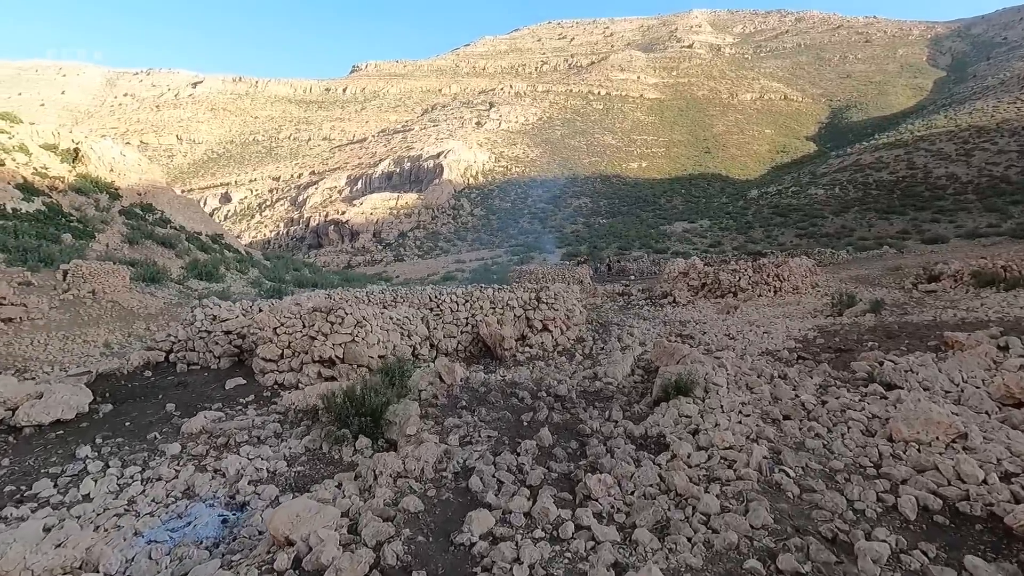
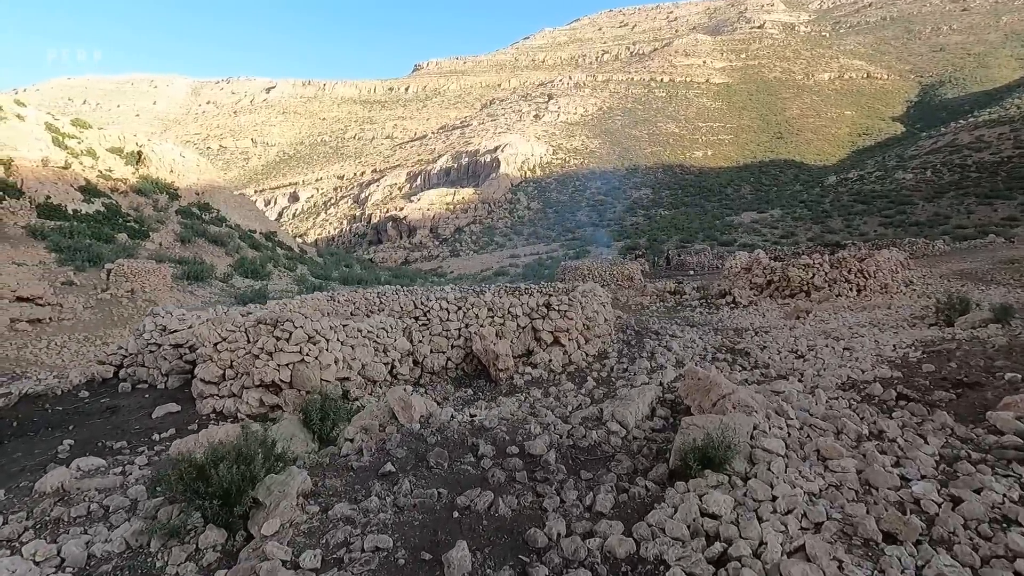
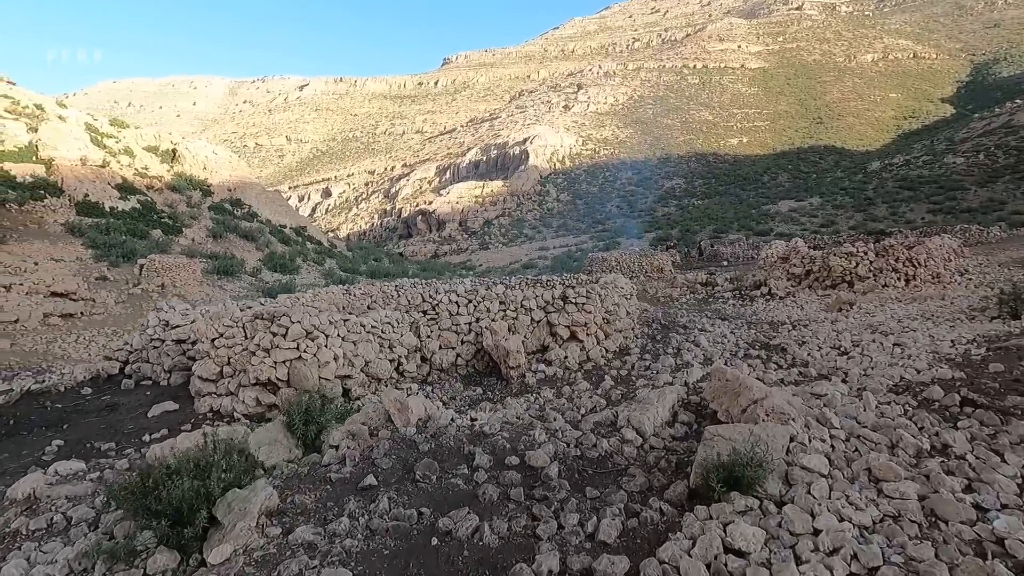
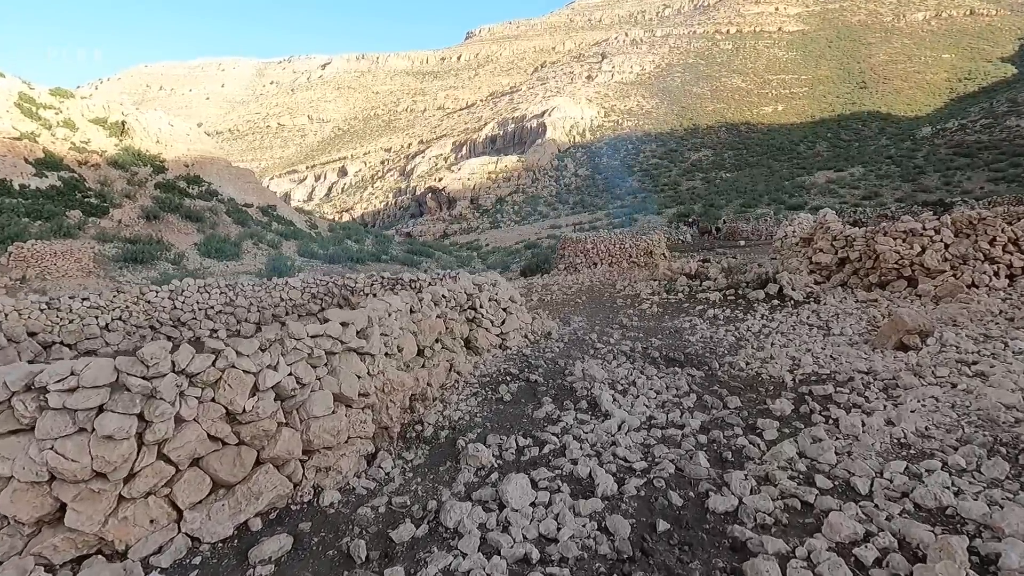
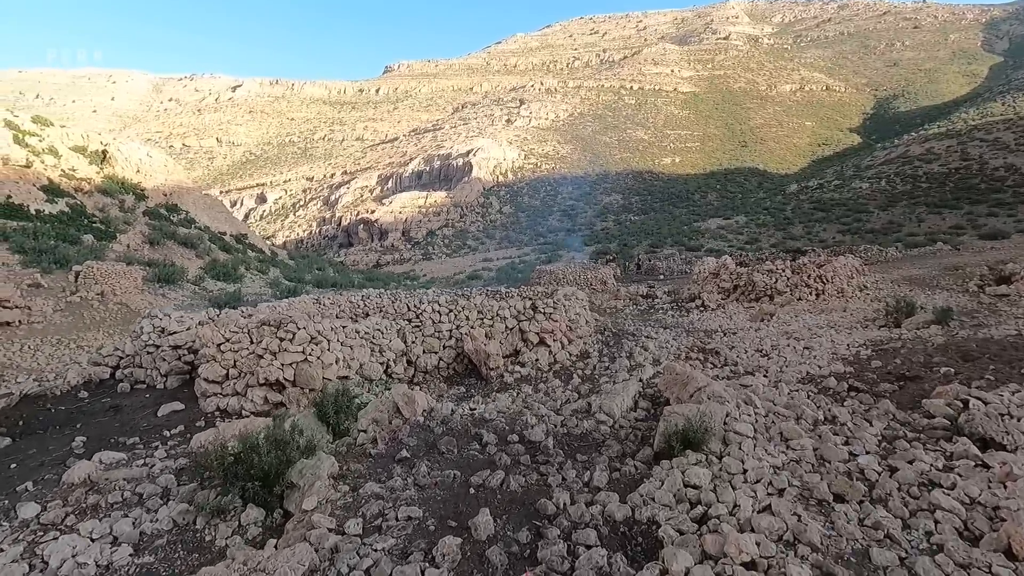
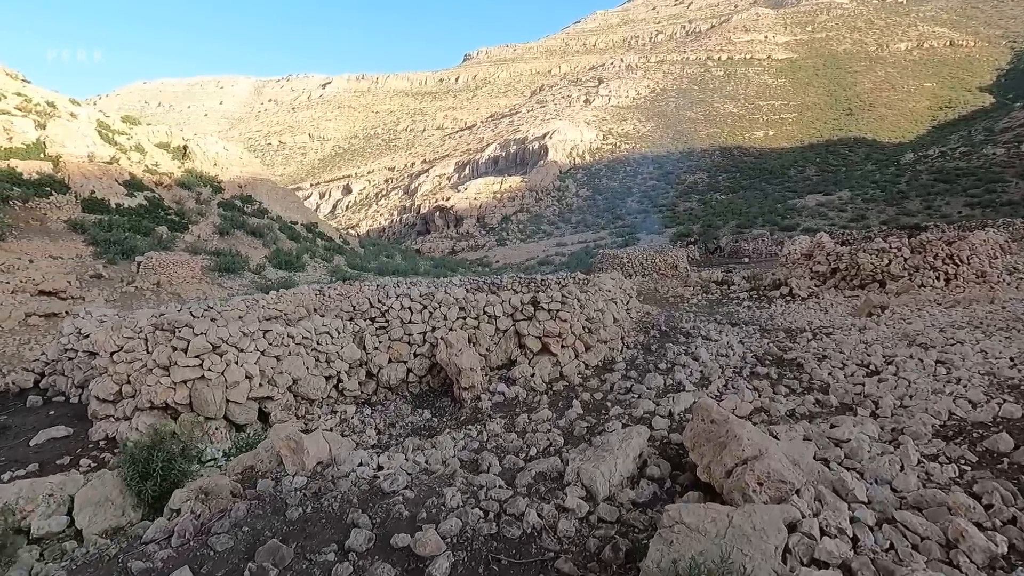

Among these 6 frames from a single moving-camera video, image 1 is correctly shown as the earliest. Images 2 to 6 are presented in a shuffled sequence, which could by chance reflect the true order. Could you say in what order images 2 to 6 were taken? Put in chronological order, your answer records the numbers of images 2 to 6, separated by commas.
5, 2, 3, 6, 4
